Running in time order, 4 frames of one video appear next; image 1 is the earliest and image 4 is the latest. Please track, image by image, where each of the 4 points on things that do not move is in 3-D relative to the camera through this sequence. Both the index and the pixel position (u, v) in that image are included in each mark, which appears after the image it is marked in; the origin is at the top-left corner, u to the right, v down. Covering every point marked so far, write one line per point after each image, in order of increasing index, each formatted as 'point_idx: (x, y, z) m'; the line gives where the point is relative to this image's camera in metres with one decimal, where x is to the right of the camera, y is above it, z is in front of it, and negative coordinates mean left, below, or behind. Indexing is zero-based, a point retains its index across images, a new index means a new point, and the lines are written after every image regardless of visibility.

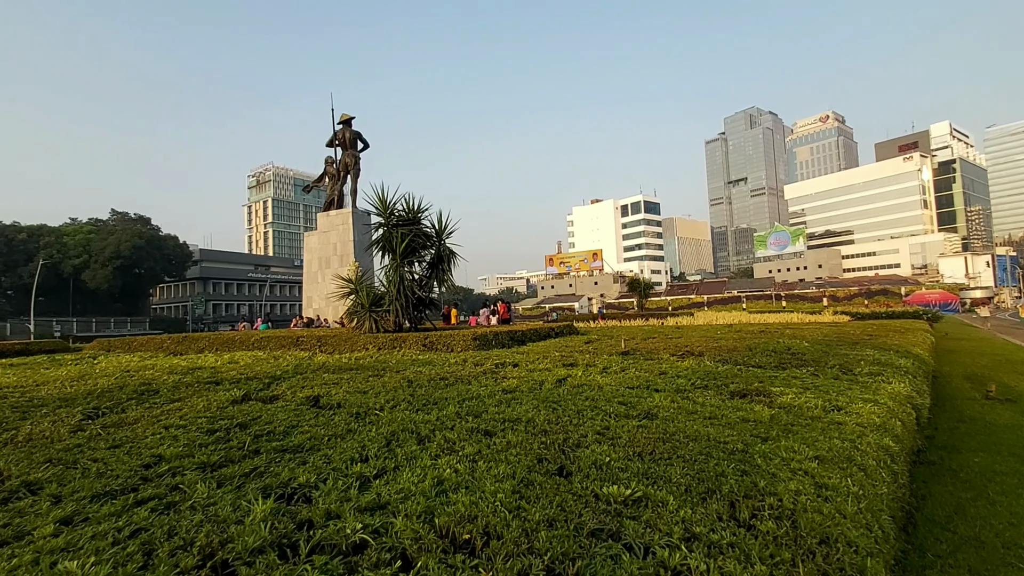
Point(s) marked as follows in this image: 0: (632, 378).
0: (+1.2, -0.9, +5.3) m
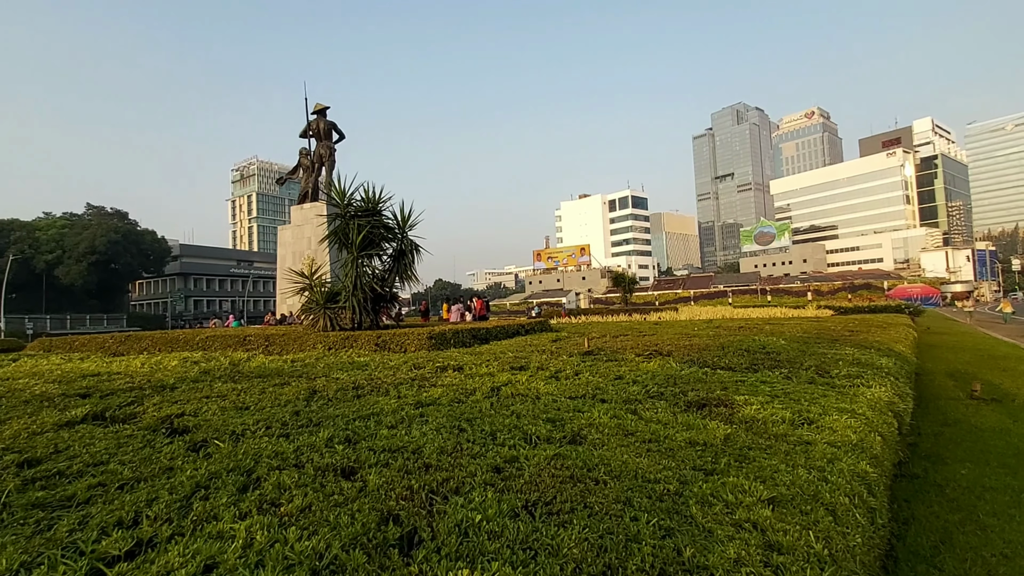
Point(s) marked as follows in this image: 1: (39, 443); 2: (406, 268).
0: (+0.6, -0.9, +4.6) m
1: (-2.3, -0.7, +2.6) m
2: (-2.3, +0.4, +11.6) m
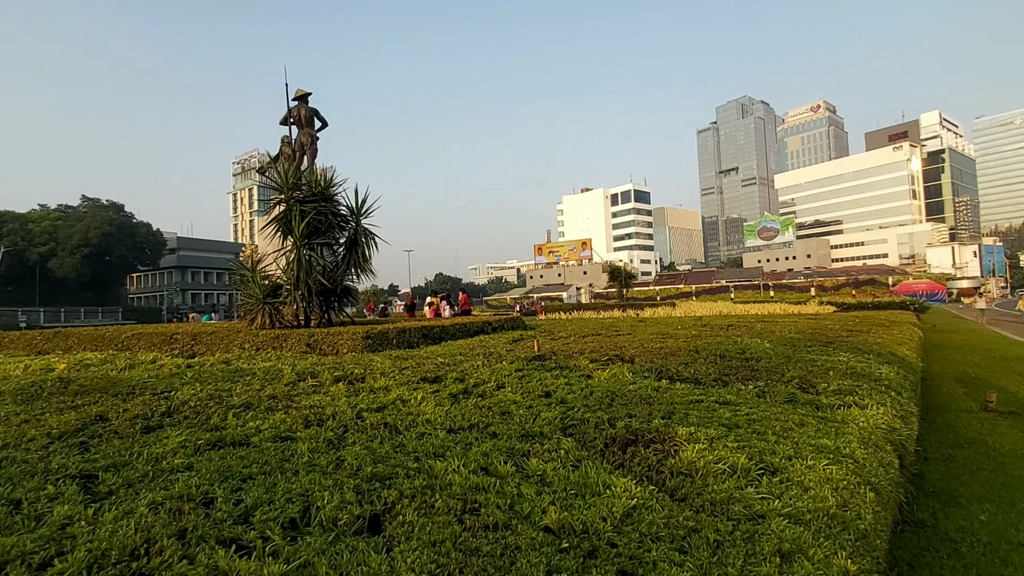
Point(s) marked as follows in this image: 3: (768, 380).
0: (-0.2, -0.8, +3.6) m
1: (-3.1, -0.7, +1.5) m
2: (-3.0, +0.6, +10.5) m
3: (+2.3, -0.8, +4.8) m
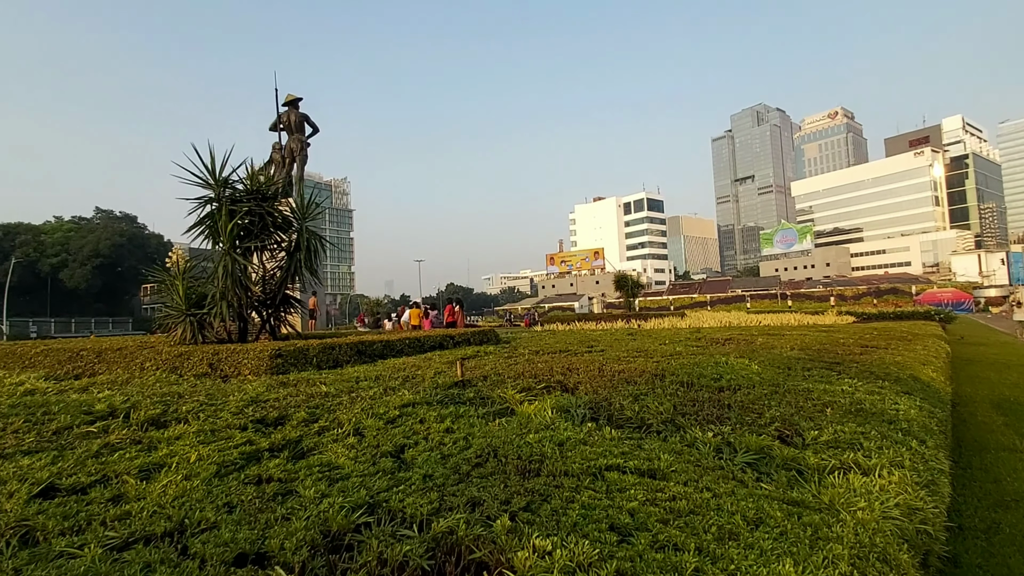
0: (-1.1, -0.8, +2.3) m
1: (-4.0, -0.7, +0.4) m
2: (-3.7, +0.4, +9.4) m
3: (+1.5, -0.9, +3.5) m
